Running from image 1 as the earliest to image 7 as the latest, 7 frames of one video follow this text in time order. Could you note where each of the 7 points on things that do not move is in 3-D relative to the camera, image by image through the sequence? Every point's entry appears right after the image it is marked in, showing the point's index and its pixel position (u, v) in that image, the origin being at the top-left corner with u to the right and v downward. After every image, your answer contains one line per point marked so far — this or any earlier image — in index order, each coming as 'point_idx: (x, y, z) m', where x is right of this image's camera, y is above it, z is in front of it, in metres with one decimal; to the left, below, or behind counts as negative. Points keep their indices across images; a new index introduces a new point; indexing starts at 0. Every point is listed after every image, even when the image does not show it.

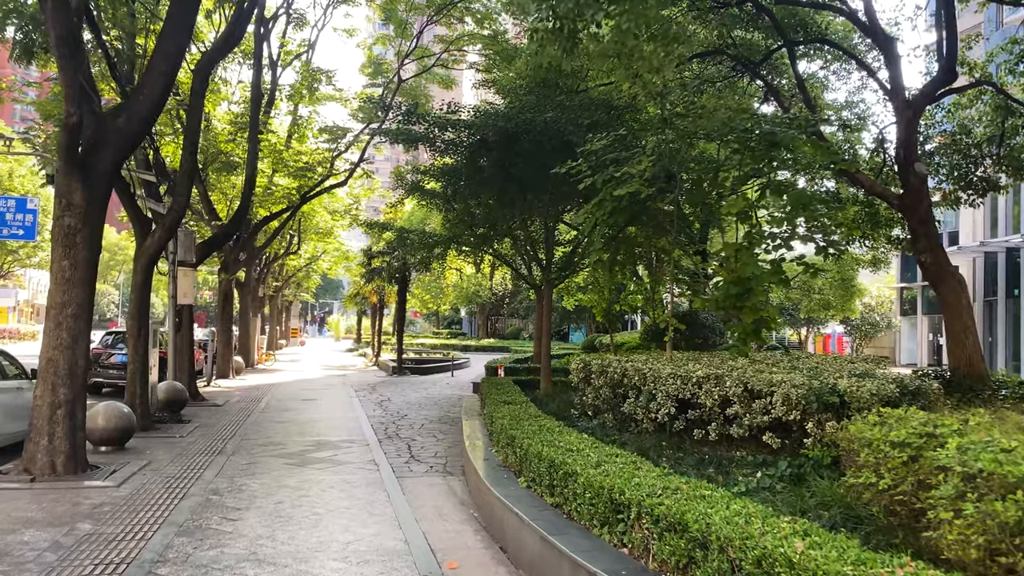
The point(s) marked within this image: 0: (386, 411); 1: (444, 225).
0: (-2.1, -2.0, +13.2) m
1: (-1.7, +1.5, +19.3) m
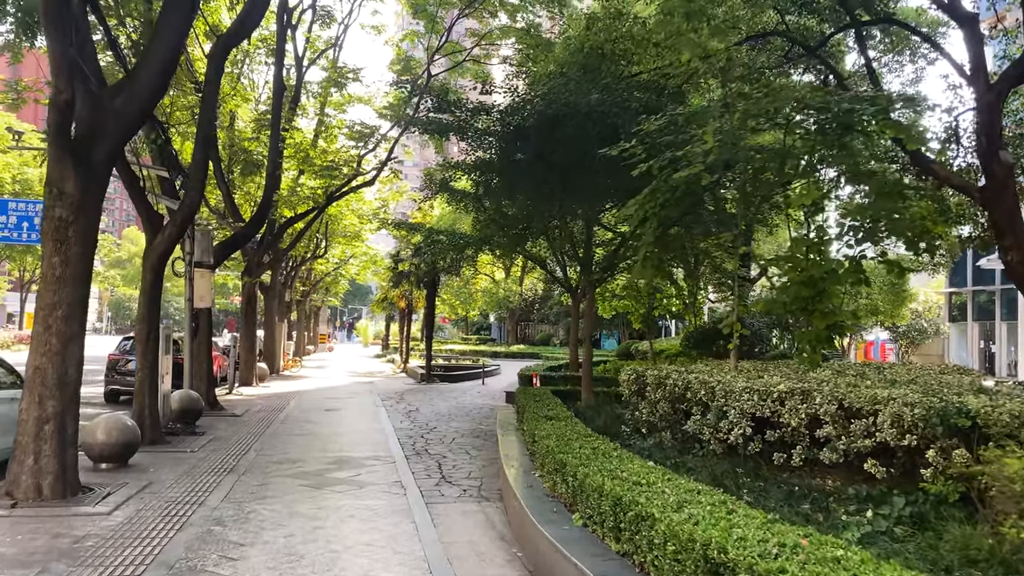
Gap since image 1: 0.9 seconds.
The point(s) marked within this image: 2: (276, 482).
0: (-1.5, -2.1, +12.3) m
1: (-0.9, +1.4, +18.4) m
2: (-2.2, -1.8, +7.6) m
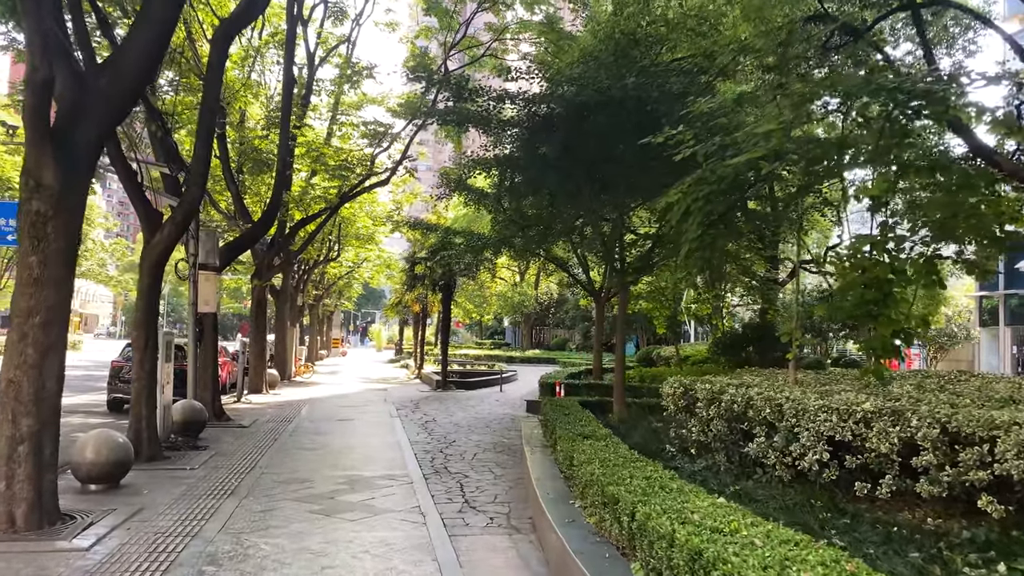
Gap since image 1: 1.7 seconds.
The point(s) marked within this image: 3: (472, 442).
0: (-1.1, -2.1, +11.5) m
1: (-0.4, +1.3, +17.6) m
2: (-2.0, -1.9, +6.8) m
3: (-0.5, -2.1, +10.7) m
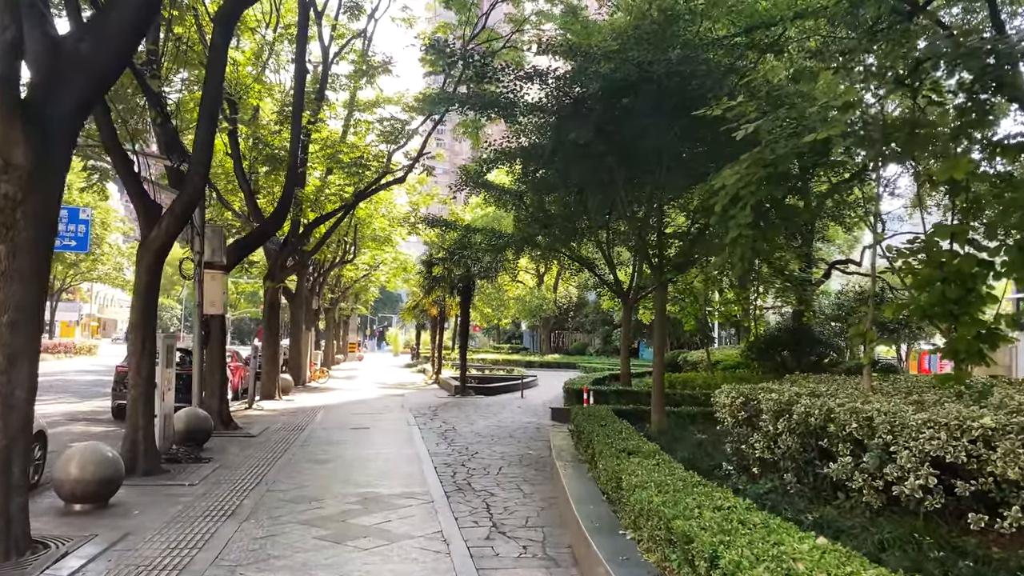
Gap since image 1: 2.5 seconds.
0: (-0.8, -2.1, +10.7) m
1: (0.0, +1.3, +16.8) m
2: (-1.7, -1.8, +6.0) m
3: (-0.2, -2.0, +9.9) m
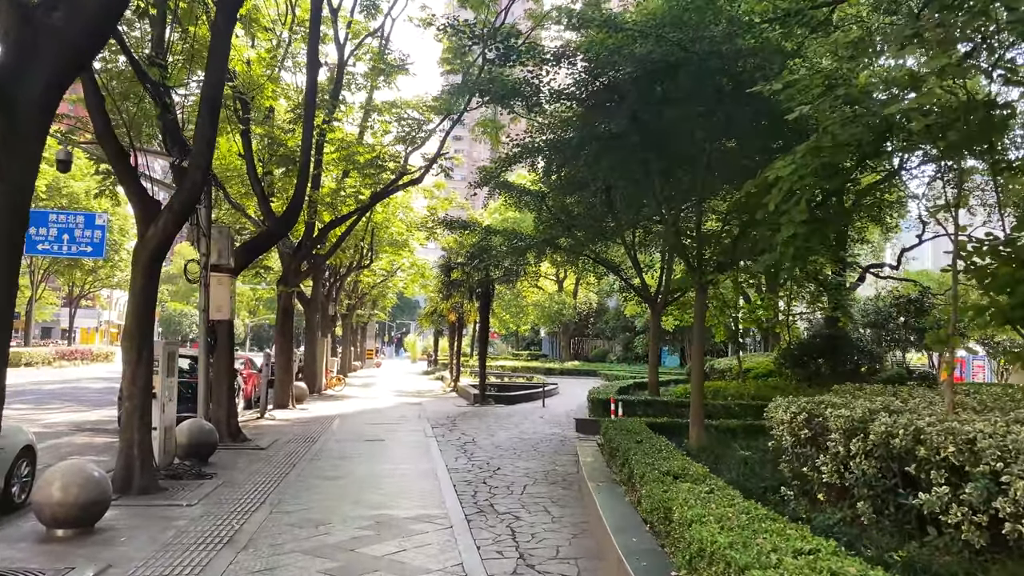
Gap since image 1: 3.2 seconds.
0: (-0.5, -2.2, +10.0) m
1: (+0.5, +1.2, +16.1) m
2: (-1.5, -1.8, +5.3) m
3: (+0.1, -2.1, +9.2) m
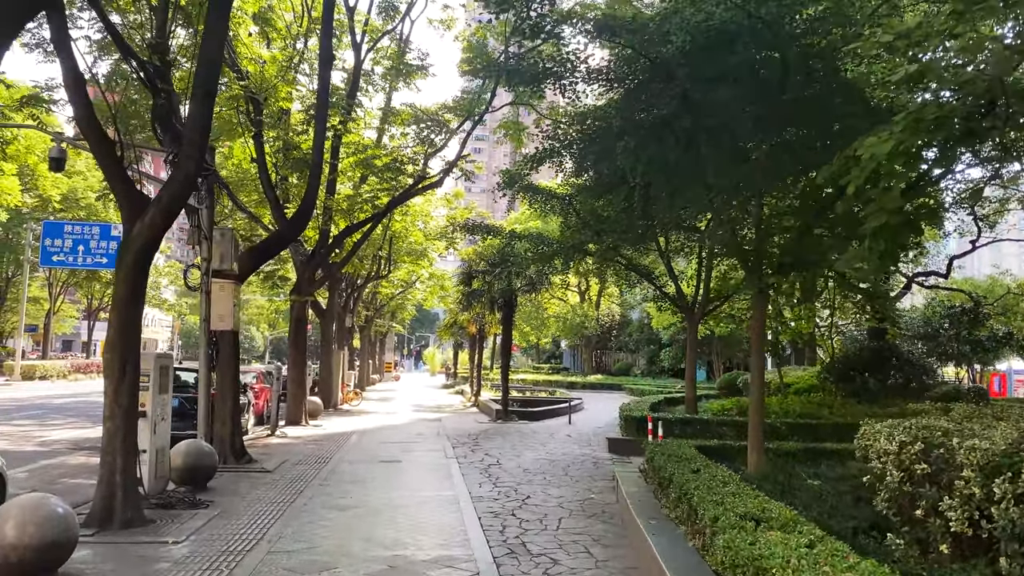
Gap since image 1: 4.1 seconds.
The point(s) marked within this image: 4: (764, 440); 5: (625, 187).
0: (-0.1, -2.2, +9.0) m
1: (+1.0, +1.1, +15.2) m
2: (-1.3, -1.8, +4.3) m
3: (+0.4, -2.1, +8.1) m
4: (+2.3, -1.4, +7.4) m
5: (+1.5, +1.4, +10.8) m
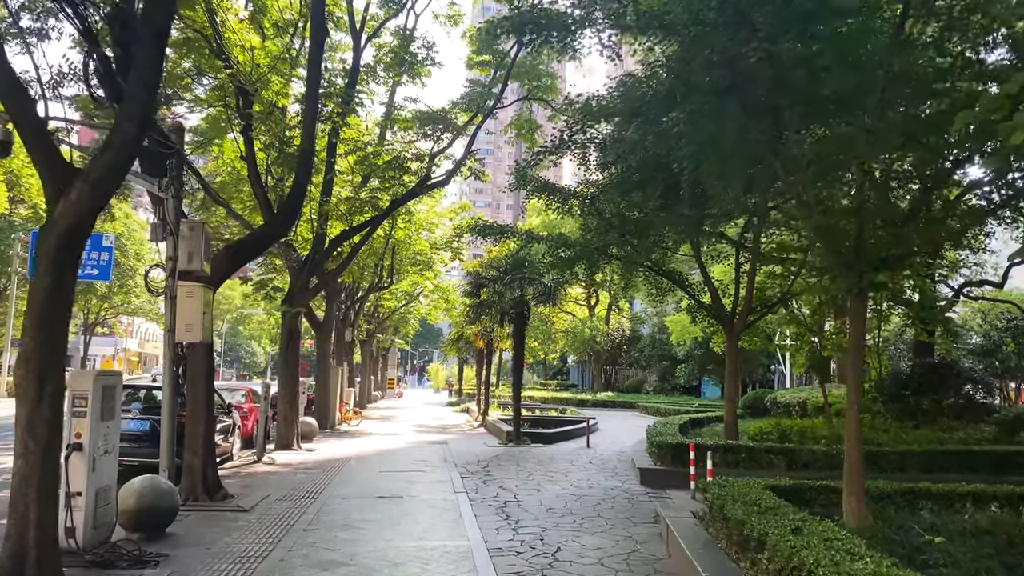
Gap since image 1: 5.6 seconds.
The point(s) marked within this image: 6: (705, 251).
0: (+0.1, -2.3, +7.4) m
1: (+1.2, +0.9, +13.6) m
2: (-1.1, -1.8, +2.8) m
3: (+0.6, -2.2, +6.6) m
4: (+2.5, -1.4, +5.8) m
5: (+1.7, +1.3, +9.2) m
6: (+3.1, +0.6, +13.0) m
